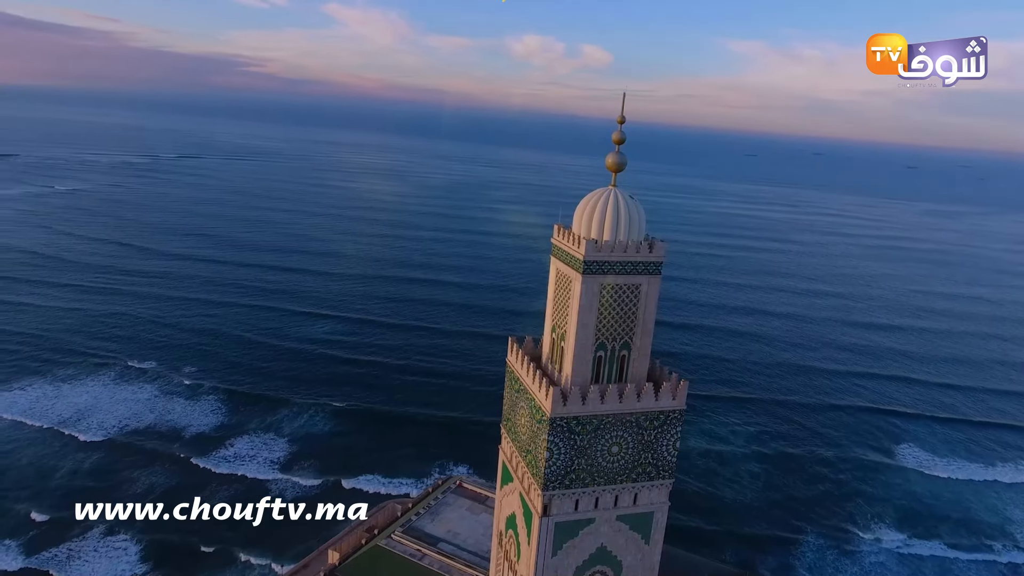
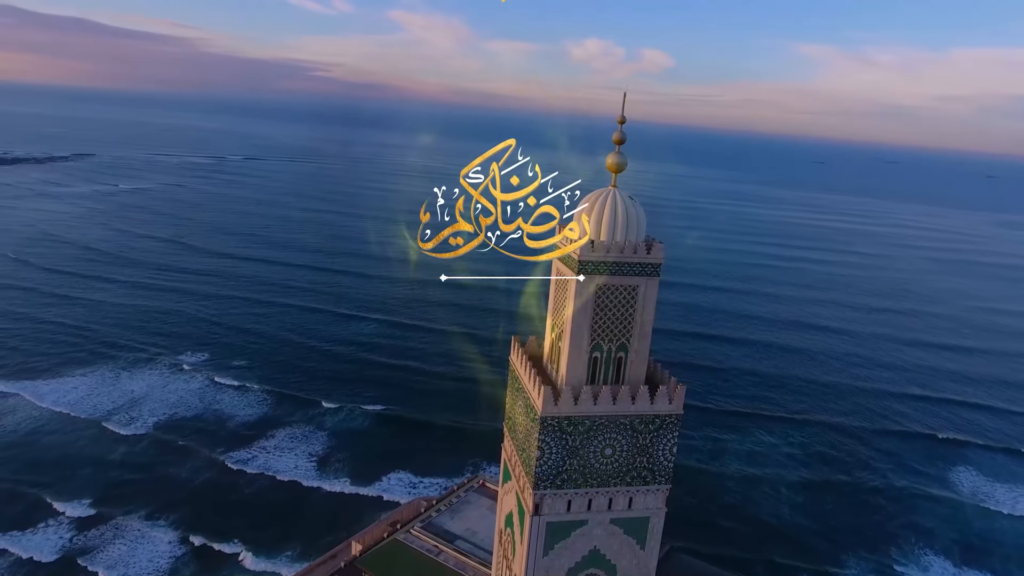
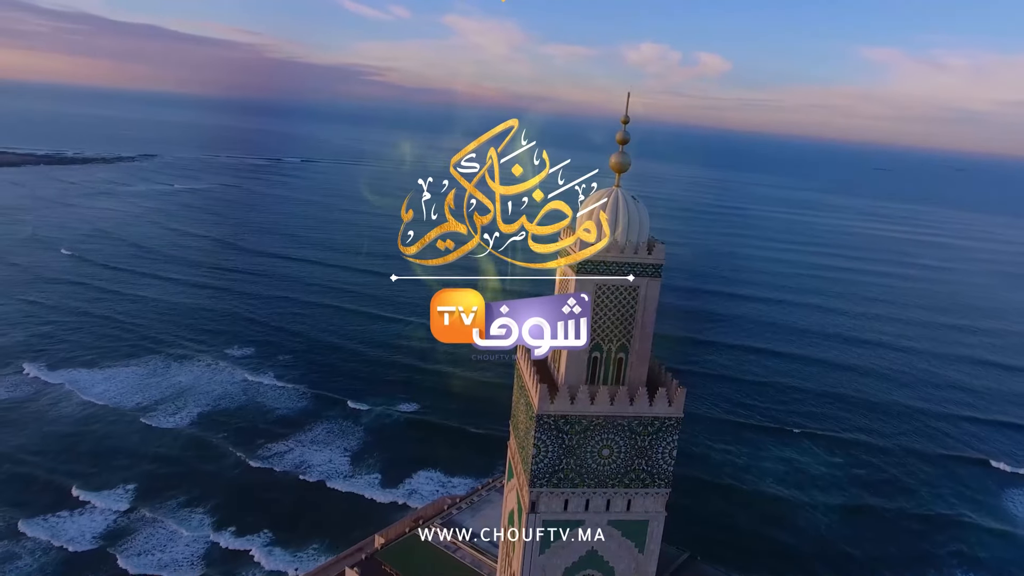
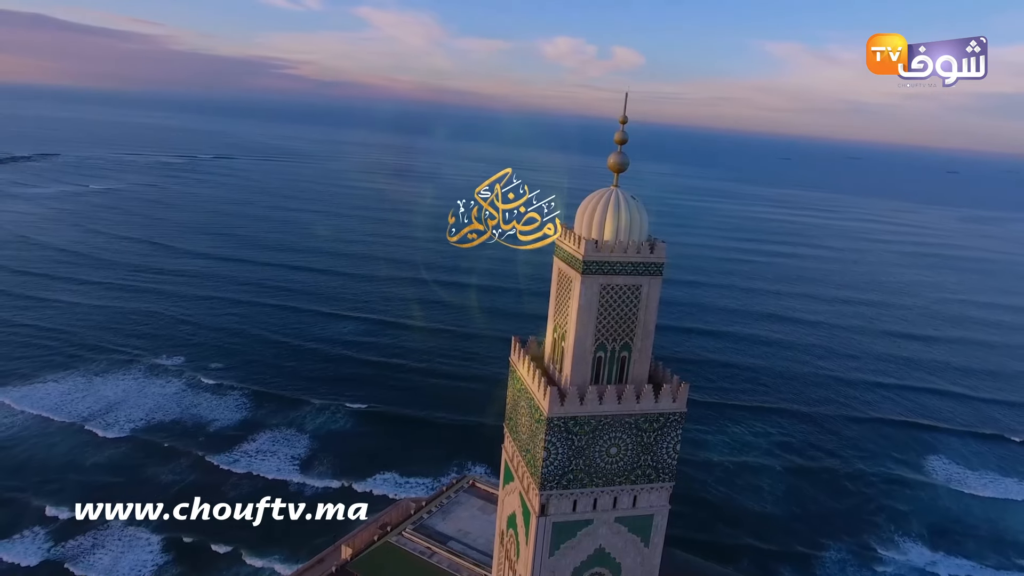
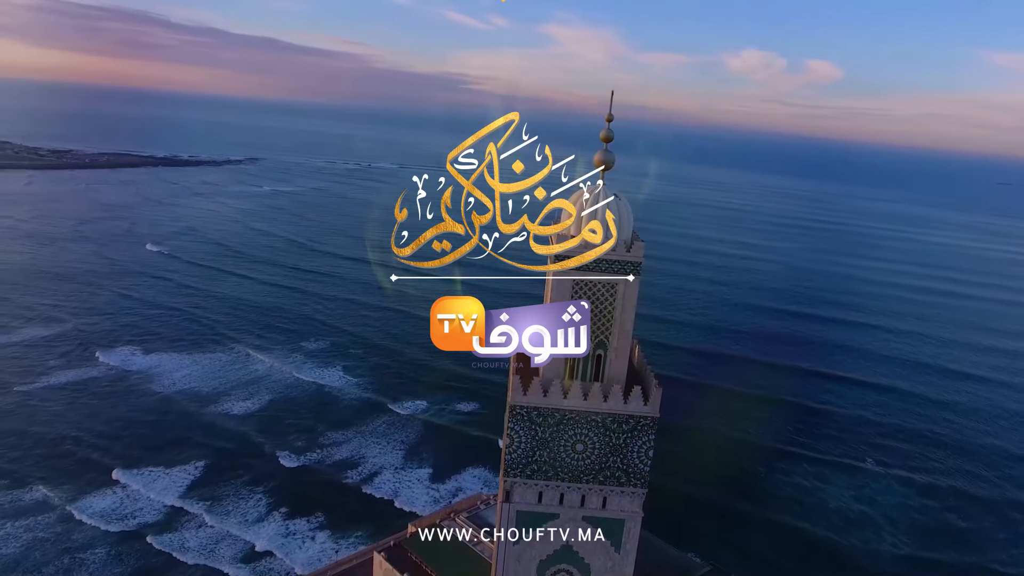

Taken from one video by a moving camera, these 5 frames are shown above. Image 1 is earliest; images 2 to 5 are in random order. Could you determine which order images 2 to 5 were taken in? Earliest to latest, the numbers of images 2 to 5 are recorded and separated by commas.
4, 2, 3, 5
